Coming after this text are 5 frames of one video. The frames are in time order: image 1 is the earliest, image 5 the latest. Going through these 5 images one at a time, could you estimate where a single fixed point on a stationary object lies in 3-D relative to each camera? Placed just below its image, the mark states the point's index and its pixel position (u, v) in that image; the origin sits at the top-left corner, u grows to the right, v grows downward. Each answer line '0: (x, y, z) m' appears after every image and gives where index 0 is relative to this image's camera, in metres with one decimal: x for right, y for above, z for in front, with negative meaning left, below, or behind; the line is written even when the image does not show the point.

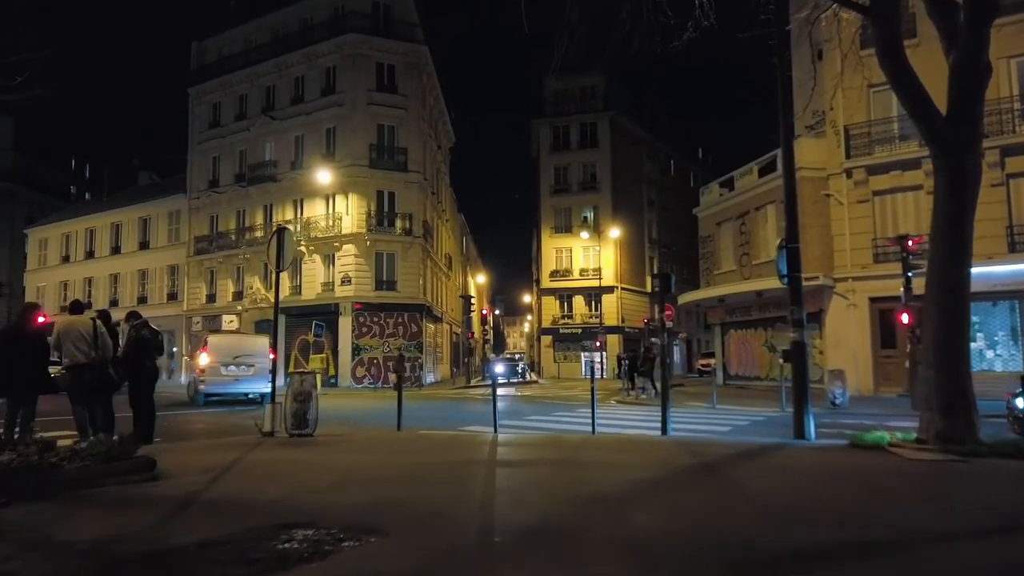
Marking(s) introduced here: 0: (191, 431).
0: (-5.8, -2.6, +13.3) m
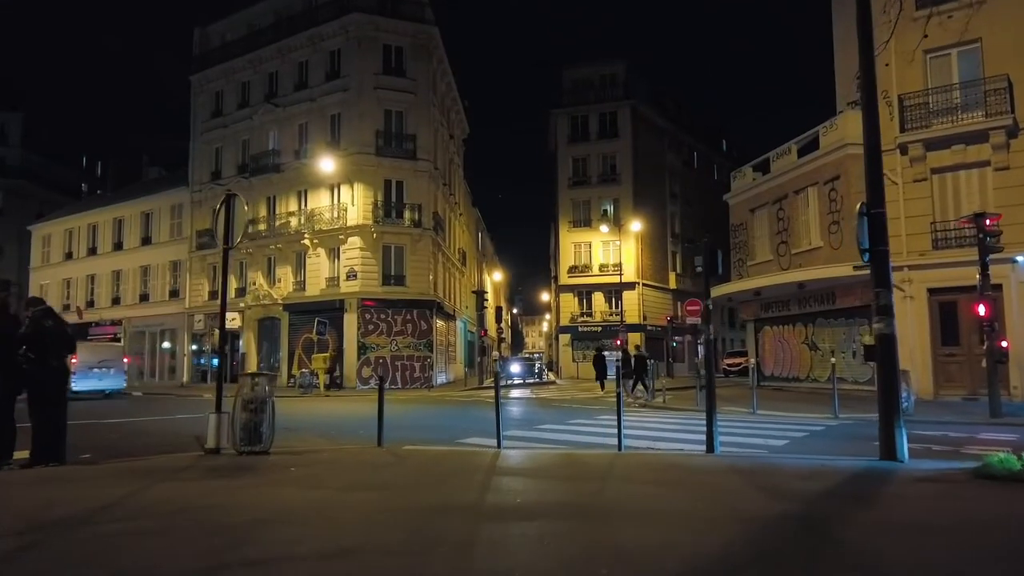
0: (-5.7, -2.4, +11.2) m
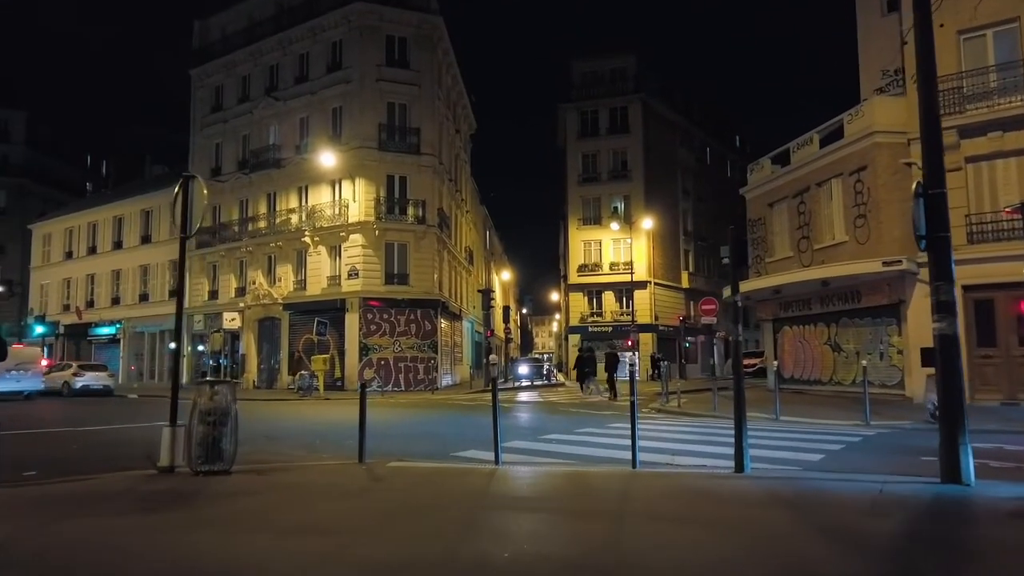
0: (-5.6, -2.3, +10.0) m
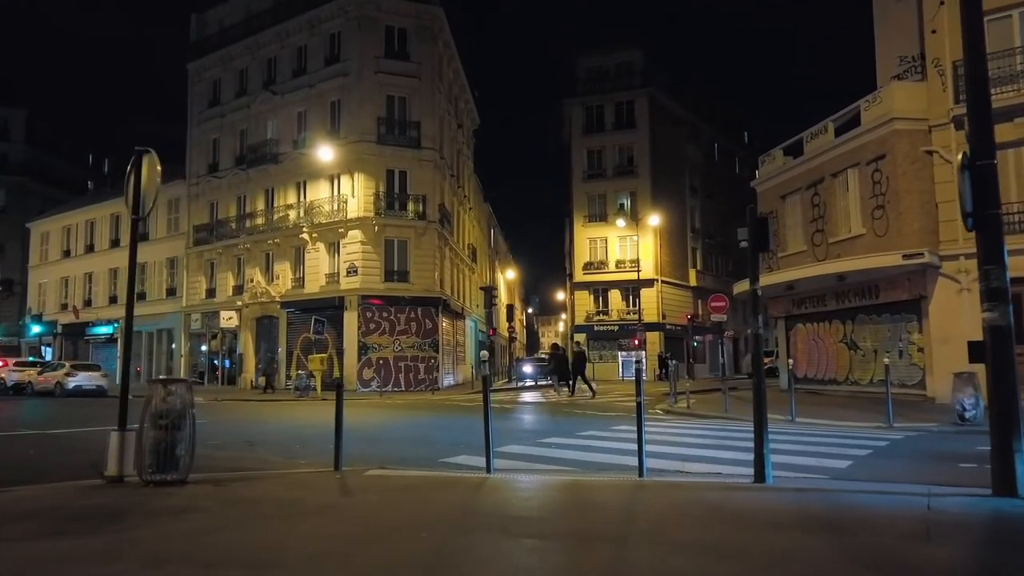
0: (-5.7, -2.2, +9.2) m
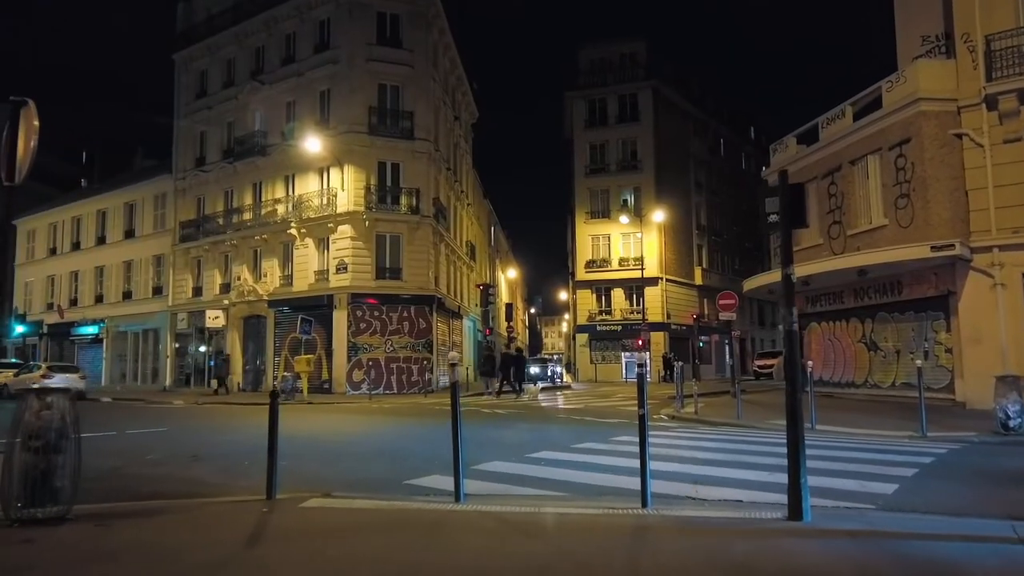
0: (-5.9, -2.1, +7.7) m
